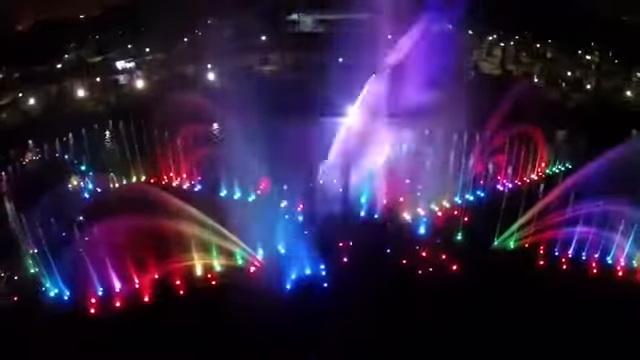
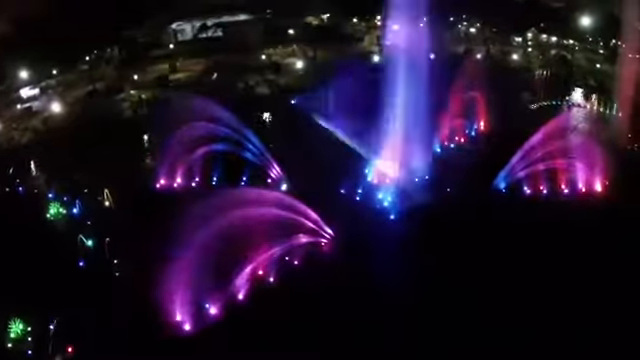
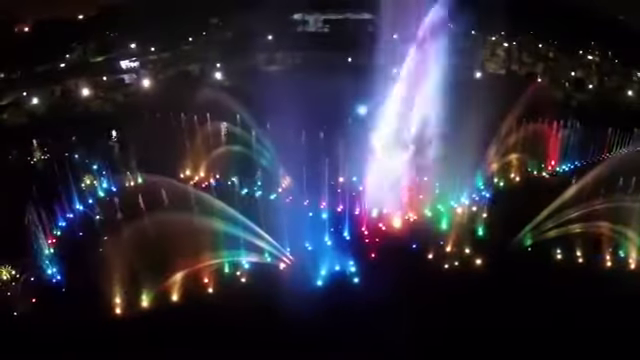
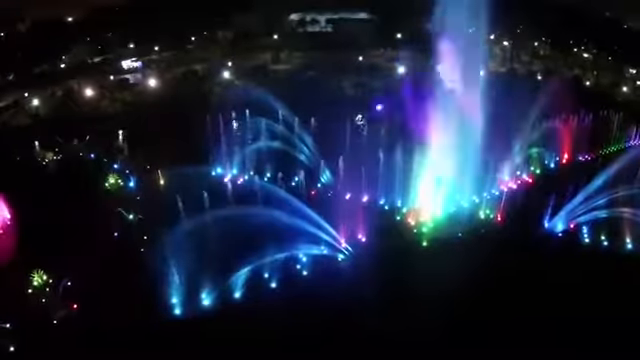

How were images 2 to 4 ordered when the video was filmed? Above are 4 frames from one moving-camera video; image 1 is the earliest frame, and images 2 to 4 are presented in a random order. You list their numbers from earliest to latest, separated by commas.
3, 4, 2
